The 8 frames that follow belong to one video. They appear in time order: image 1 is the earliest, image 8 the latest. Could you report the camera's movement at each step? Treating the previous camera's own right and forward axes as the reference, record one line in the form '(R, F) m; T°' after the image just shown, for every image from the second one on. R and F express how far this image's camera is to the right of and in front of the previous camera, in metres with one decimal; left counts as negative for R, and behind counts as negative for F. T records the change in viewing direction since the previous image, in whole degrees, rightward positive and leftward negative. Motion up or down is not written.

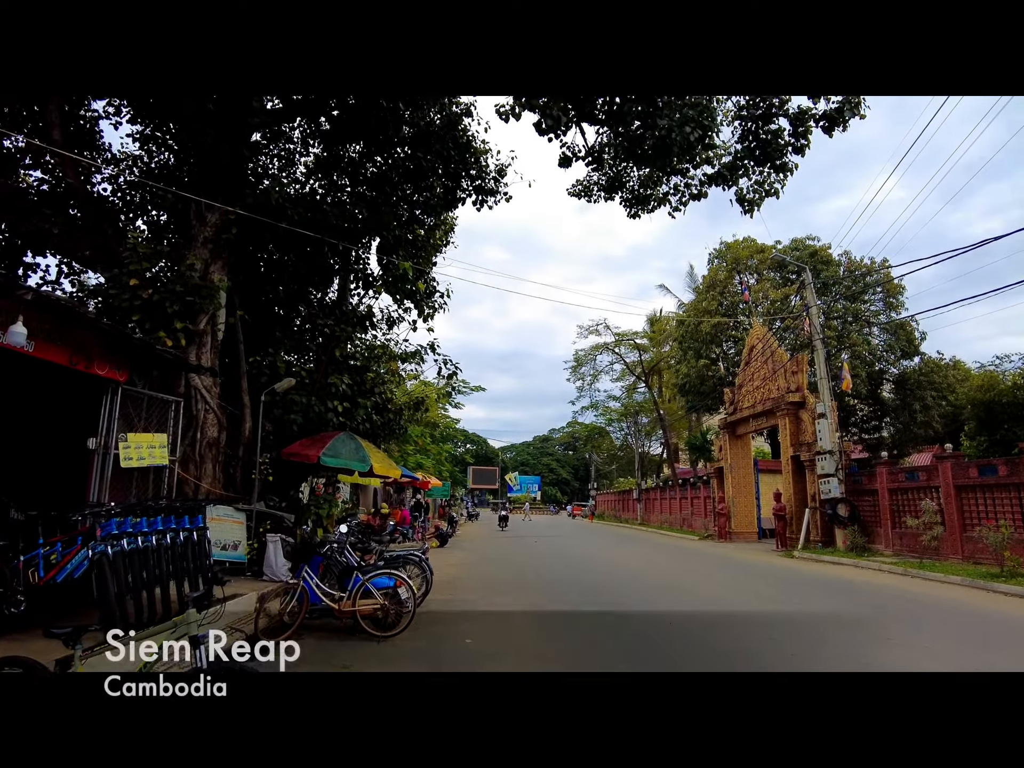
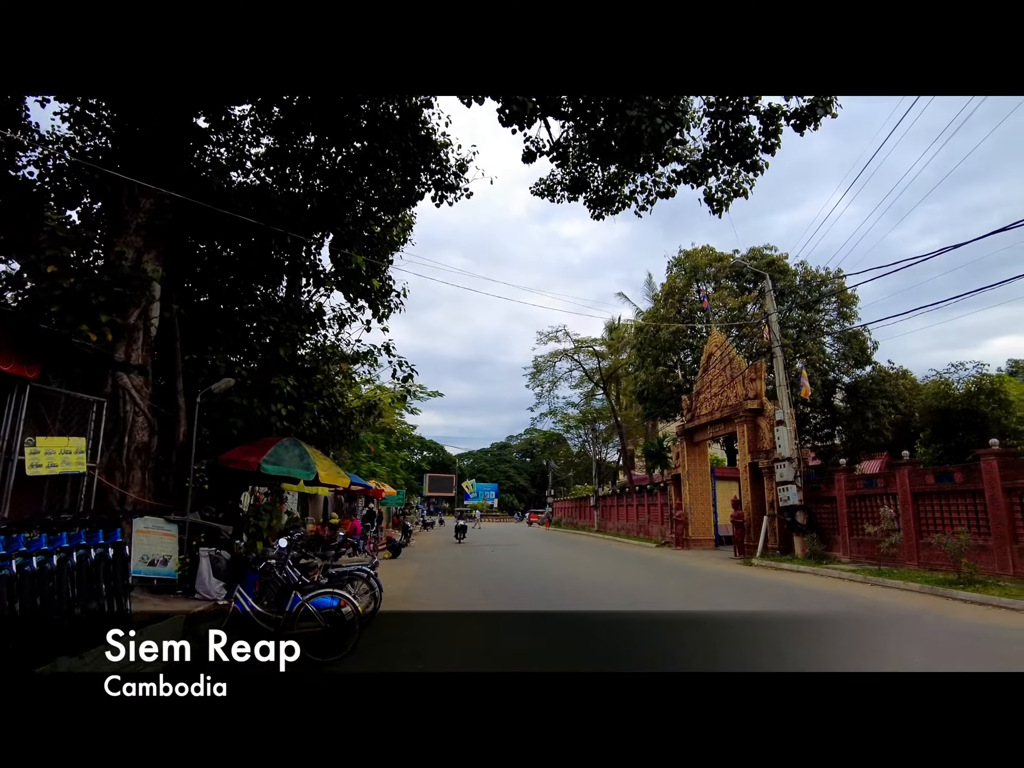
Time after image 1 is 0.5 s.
(0.0, +0.4) m; +4°
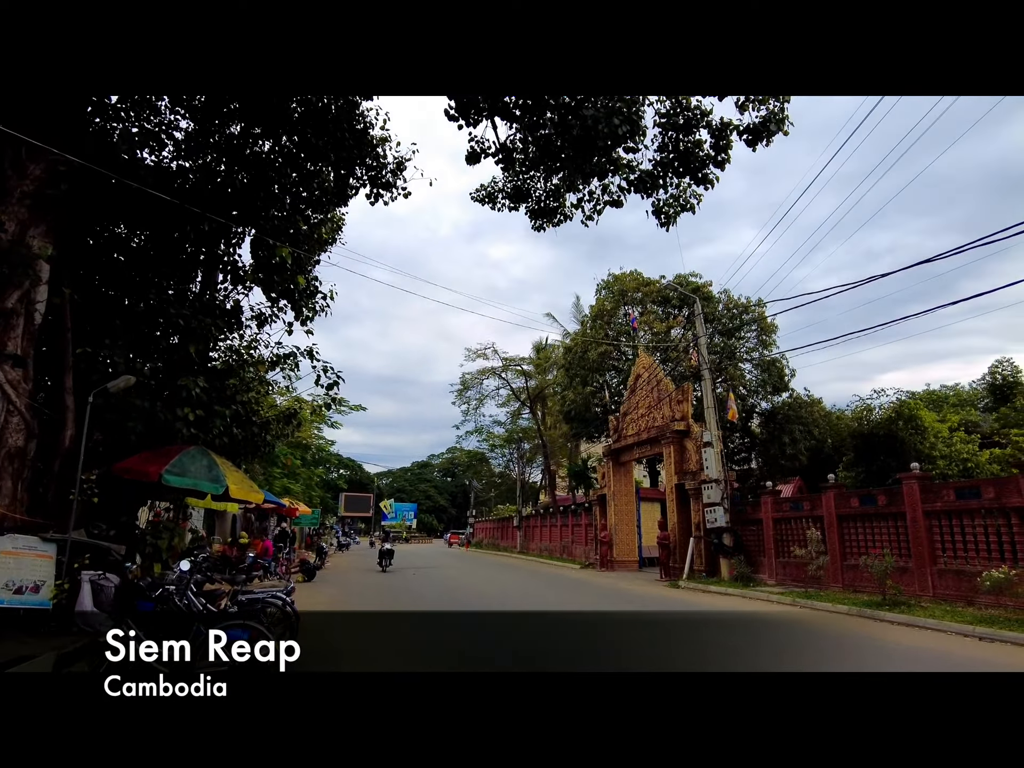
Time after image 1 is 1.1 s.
(-0.2, +0.4) m; +7°
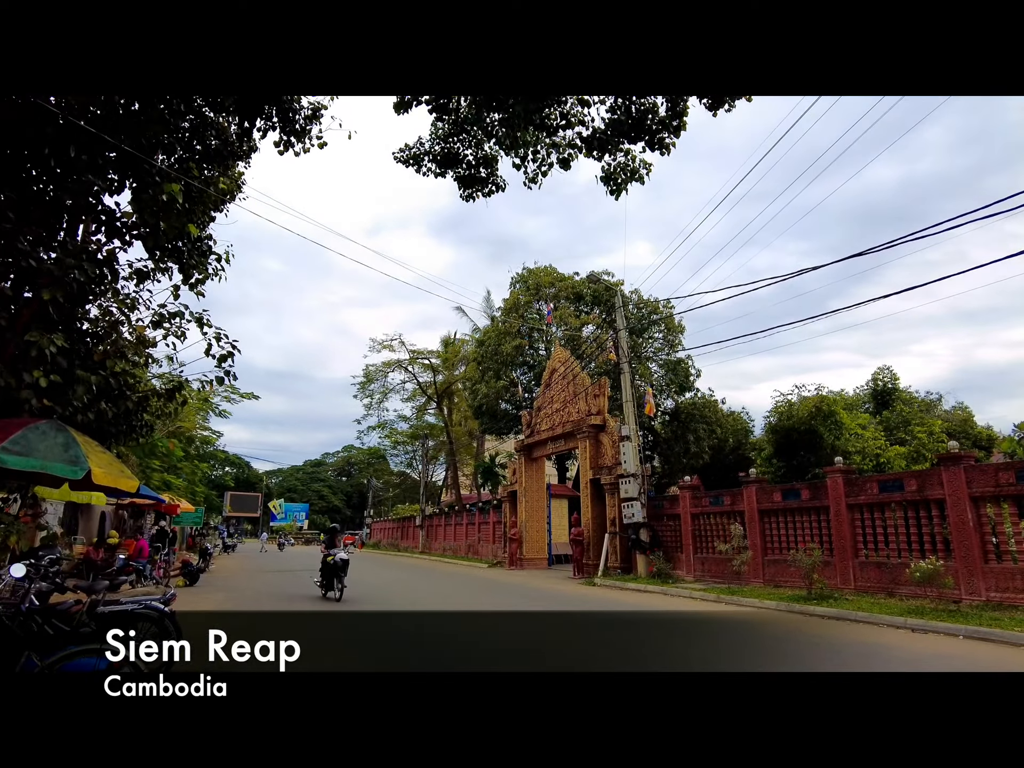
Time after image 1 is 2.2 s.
(-0.3, +0.8) m; +9°
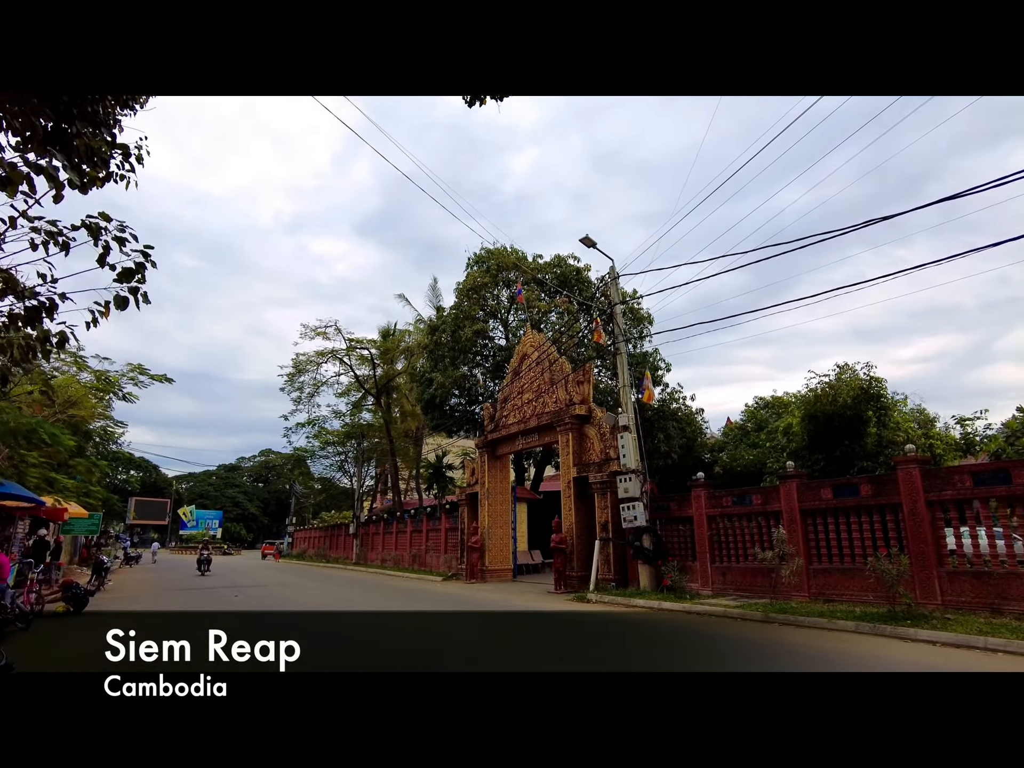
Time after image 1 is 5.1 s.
(-0.9, +2.2) m; +7°
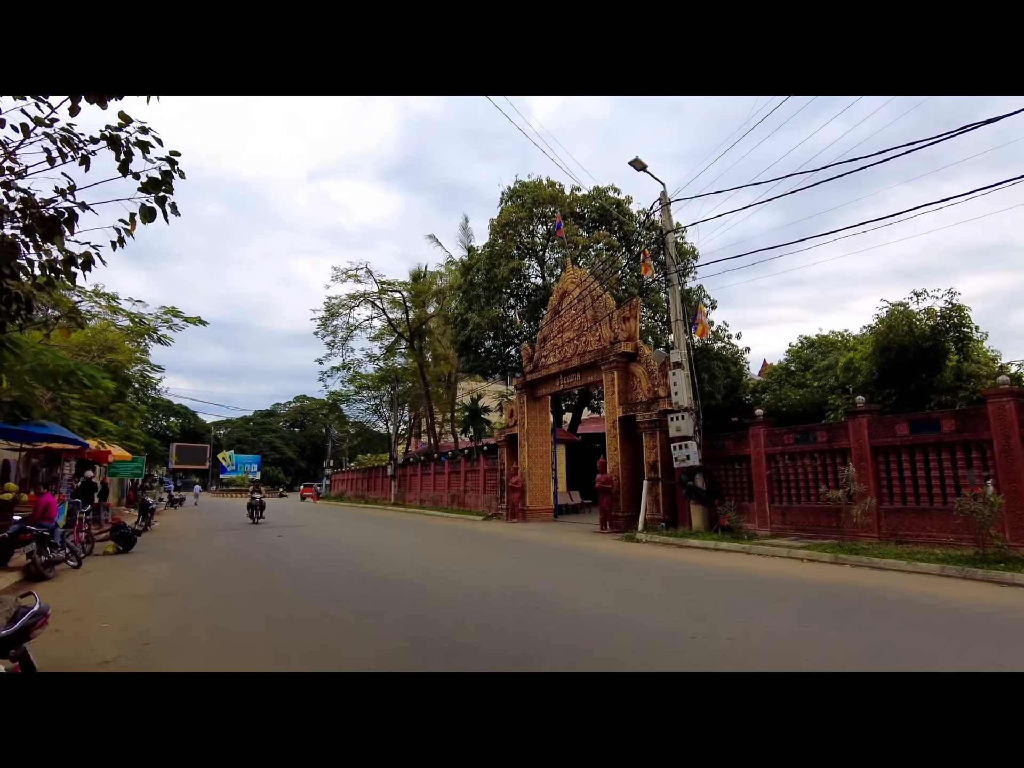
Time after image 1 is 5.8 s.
(-0.3, +0.5) m; -2°
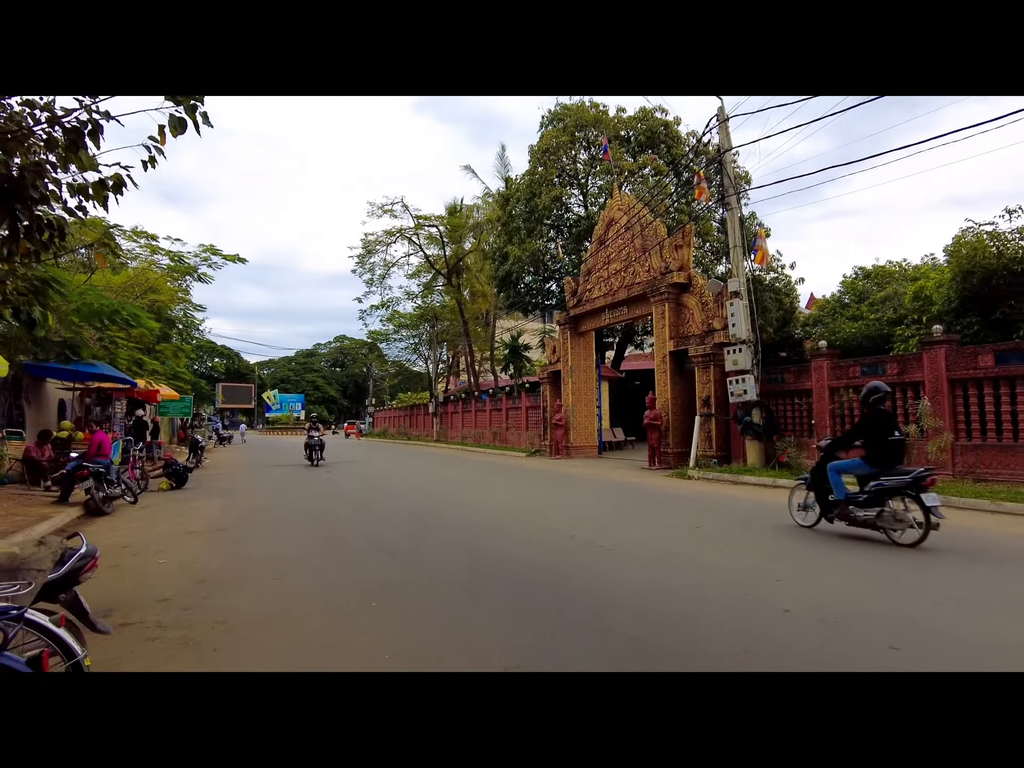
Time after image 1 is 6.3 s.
(-0.2, +0.3) m; -3°
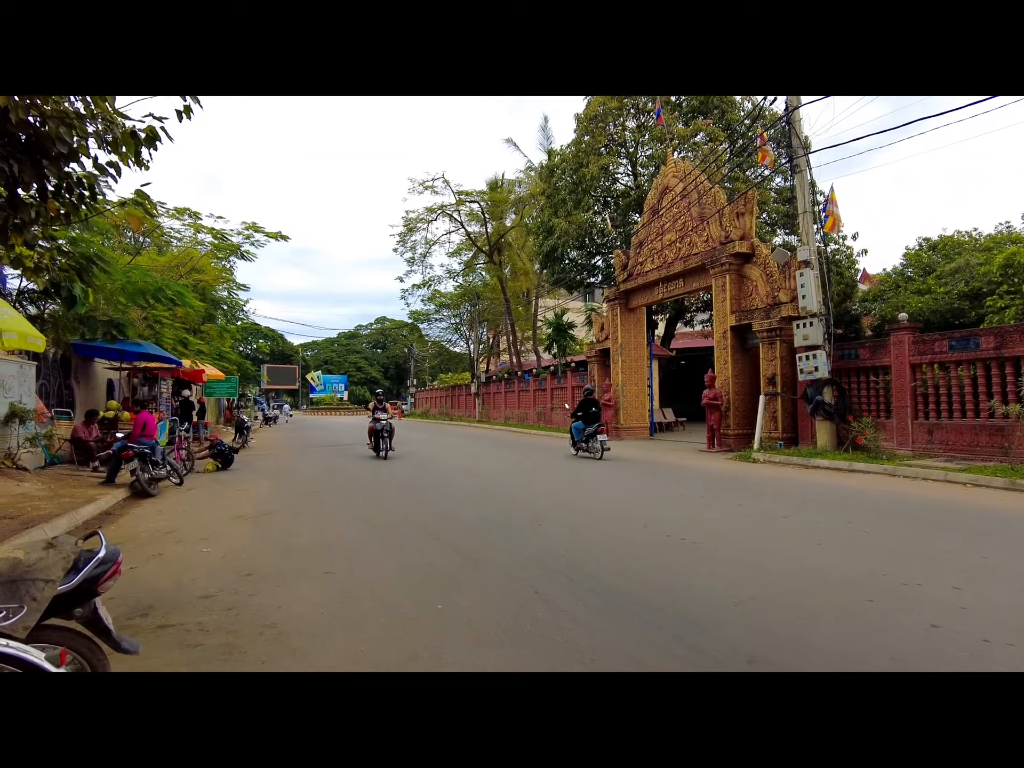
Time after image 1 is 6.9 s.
(-0.2, +0.5) m; -3°
